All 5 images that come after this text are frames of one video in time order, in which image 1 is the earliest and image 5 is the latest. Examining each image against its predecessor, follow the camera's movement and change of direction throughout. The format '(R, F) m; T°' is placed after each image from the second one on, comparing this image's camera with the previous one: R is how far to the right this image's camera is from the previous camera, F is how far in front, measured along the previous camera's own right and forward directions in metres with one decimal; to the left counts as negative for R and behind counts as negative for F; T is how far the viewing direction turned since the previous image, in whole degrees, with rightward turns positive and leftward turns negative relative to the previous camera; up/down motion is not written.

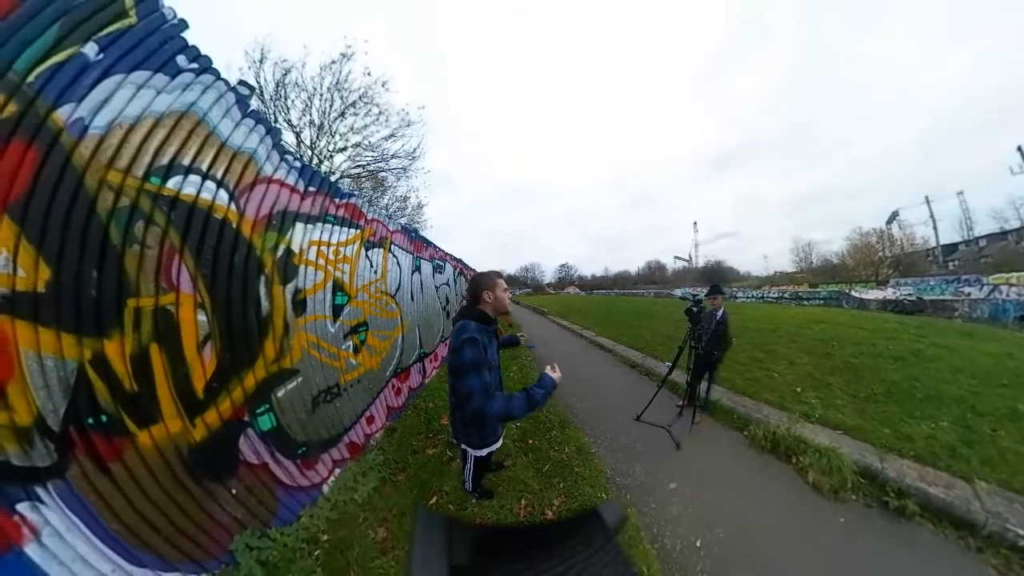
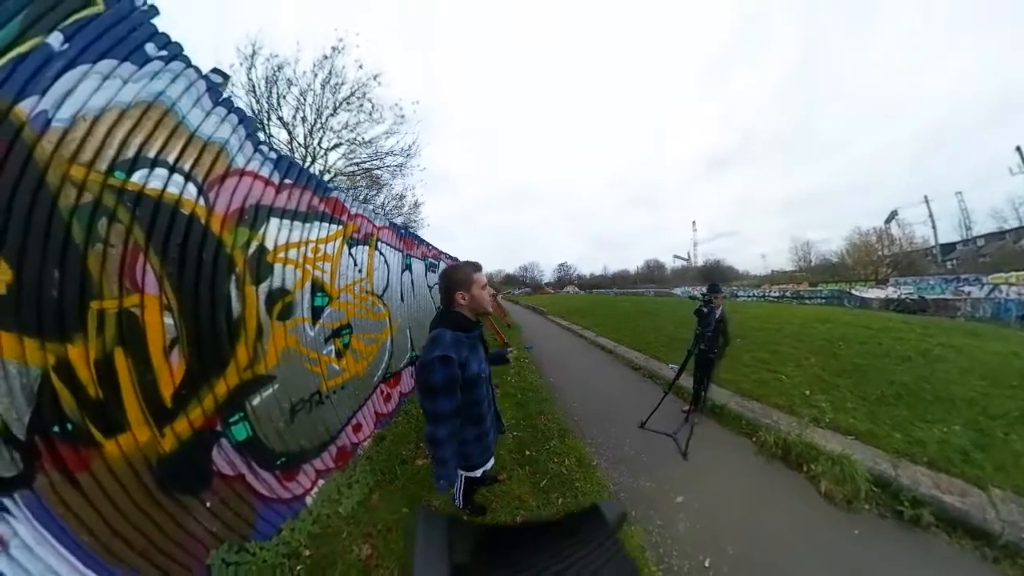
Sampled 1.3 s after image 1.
(+0.1, +0.1) m; 0°
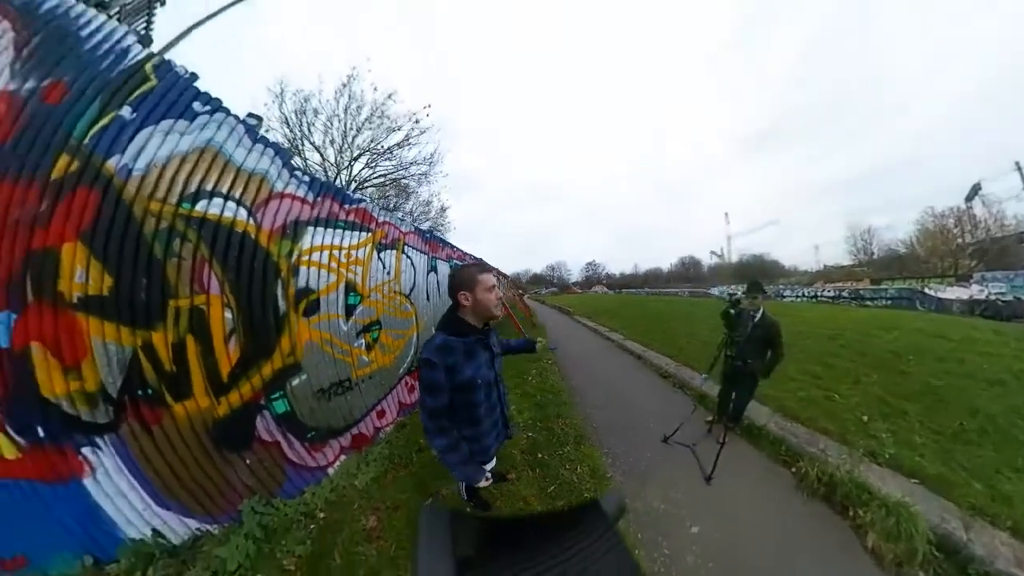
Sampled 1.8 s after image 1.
(+0.8, +0.1) m; -11°
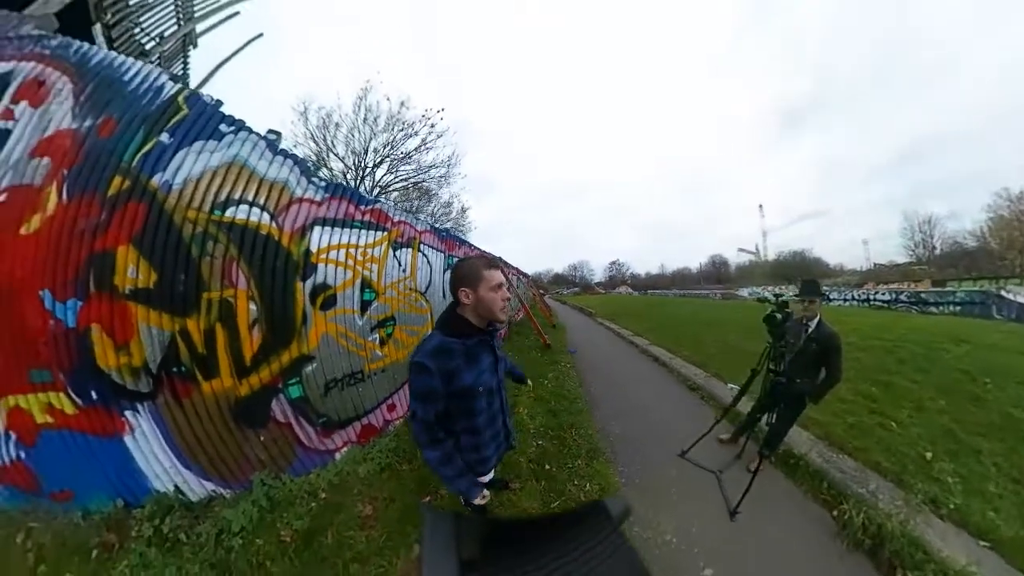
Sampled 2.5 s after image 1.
(+0.7, +0.1) m; -8°
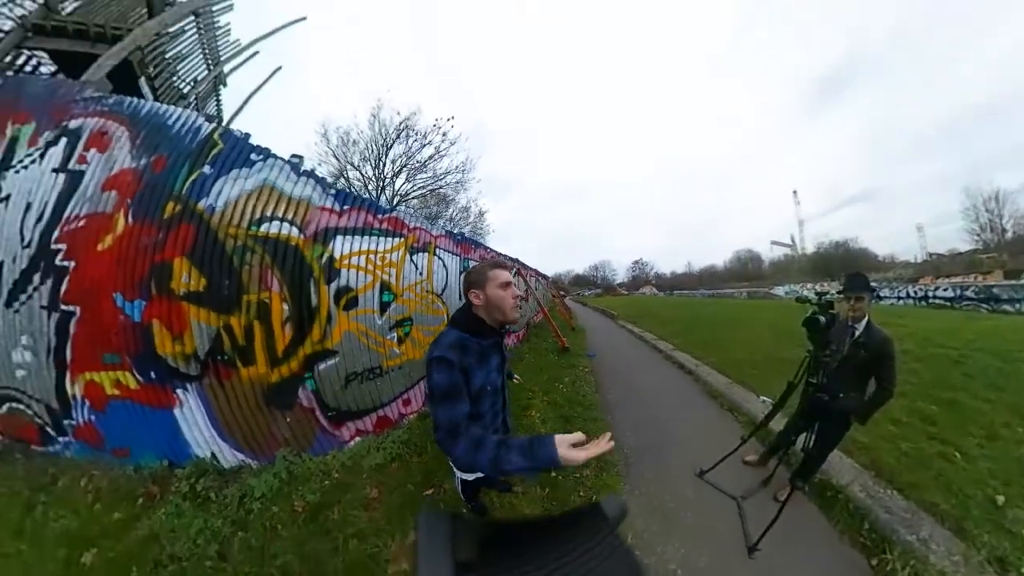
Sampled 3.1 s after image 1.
(+0.7, +0.1) m; -8°
